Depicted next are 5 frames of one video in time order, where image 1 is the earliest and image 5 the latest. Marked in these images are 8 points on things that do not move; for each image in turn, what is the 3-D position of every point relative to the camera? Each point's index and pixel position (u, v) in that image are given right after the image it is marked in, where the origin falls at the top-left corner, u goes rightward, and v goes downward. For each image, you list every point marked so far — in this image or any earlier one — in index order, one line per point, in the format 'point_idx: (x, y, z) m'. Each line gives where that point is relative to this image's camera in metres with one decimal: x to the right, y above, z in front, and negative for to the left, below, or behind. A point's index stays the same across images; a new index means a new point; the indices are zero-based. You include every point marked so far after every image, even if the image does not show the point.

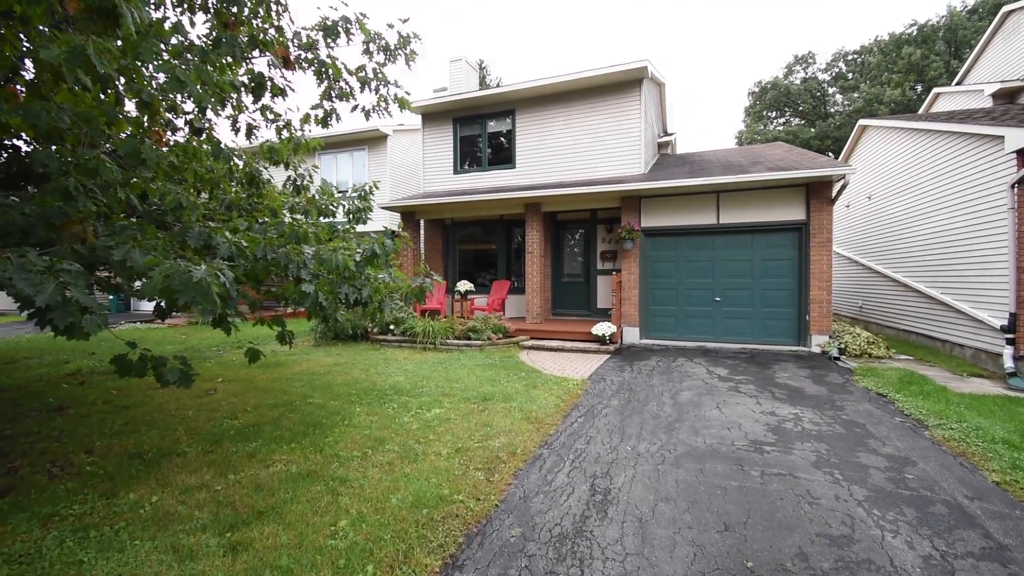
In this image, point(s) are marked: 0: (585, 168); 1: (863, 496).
0: (+1.5, +2.4, +10.6) m
1: (+2.2, -1.3, +3.4) m
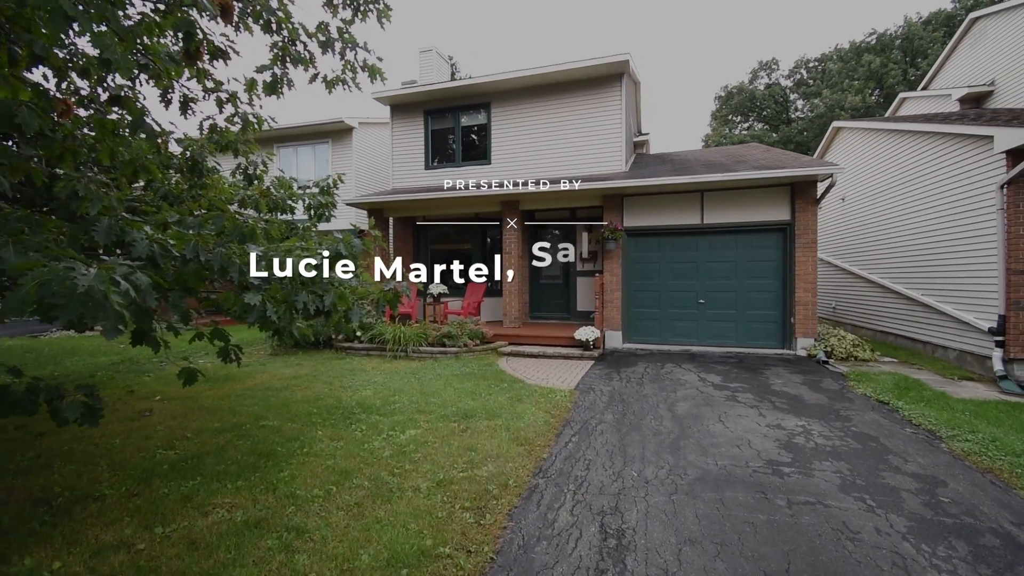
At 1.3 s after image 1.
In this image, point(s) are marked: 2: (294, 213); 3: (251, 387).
0: (+1.0, +2.4, +10.1) m
1: (+2.2, -1.3, +3.0) m
2: (-2.4, +0.8, +5.7) m
3: (-2.9, -1.1, +5.9) m
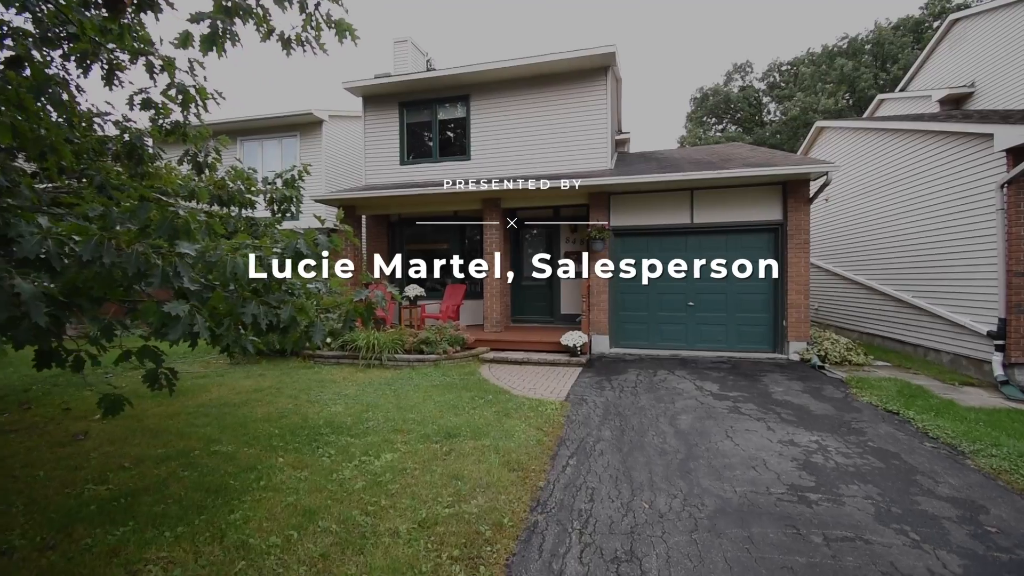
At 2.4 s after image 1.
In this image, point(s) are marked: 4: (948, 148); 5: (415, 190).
0: (+0.6, +2.3, +9.7) m
1: (+2.2, -1.4, +2.6) m
2: (-2.5, +0.8, +5.1) m
3: (-3.0, -1.1, +5.2) m
4: (+6.1, +2.0, +7.4) m
5: (-1.6, +1.6, +8.7) m
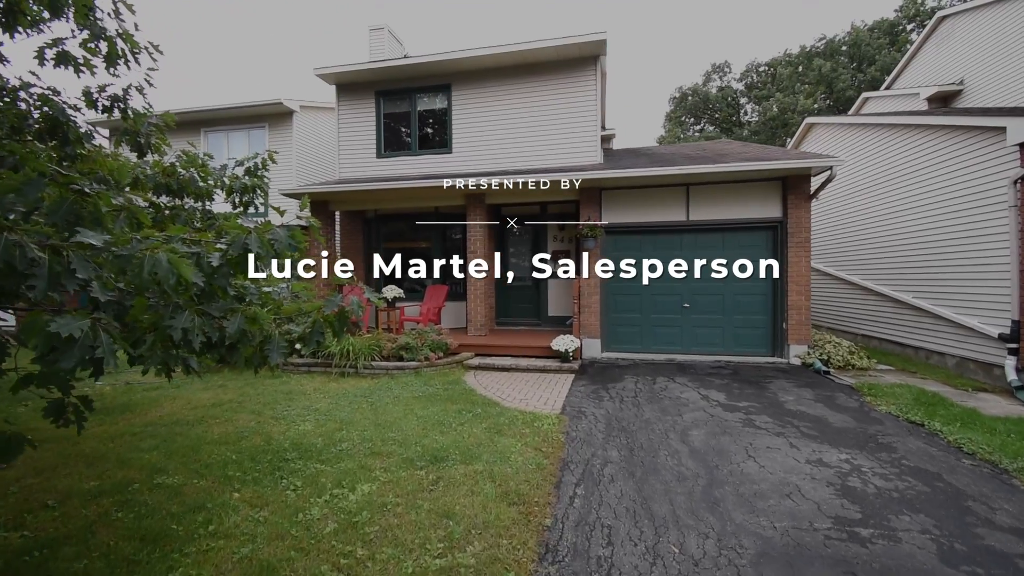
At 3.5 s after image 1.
0: (+0.4, +2.3, +9.2) m
1: (+2.2, -1.4, +2.1) m
2: (-2.6, +0.7, +4.5) m
3: (-3.1, -1.2, +4.6) m
4: (+5.9, +2.0, +7.1) m
5: (-1.8, +1.6, +8.1) m
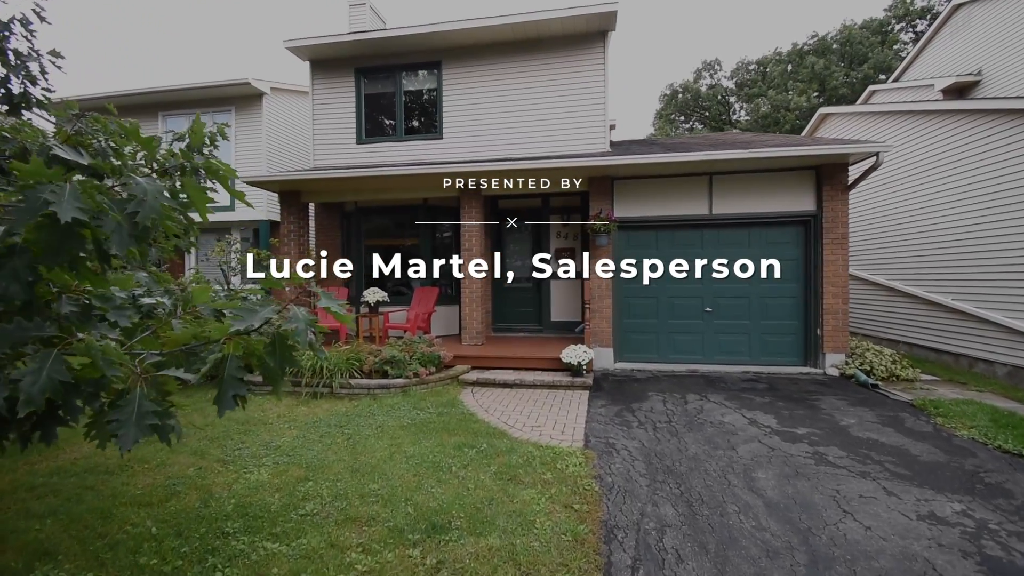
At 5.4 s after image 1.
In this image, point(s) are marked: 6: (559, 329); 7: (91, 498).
0: (+0.3, +2.3, +8.2) m
1: (+2.4, -1.4, +1.3) m
2: (-2.5, +0.7, +3.4) m
3: (-3.0, -1.2, +3.5) m
4: (+5.9, +2.0, +6.4) m
5: (-1.8, +1.6, +7.1) m
6: (+0.7, -0.6, +8.3) m
7: (-2.5, -1.2, +3.1) m
